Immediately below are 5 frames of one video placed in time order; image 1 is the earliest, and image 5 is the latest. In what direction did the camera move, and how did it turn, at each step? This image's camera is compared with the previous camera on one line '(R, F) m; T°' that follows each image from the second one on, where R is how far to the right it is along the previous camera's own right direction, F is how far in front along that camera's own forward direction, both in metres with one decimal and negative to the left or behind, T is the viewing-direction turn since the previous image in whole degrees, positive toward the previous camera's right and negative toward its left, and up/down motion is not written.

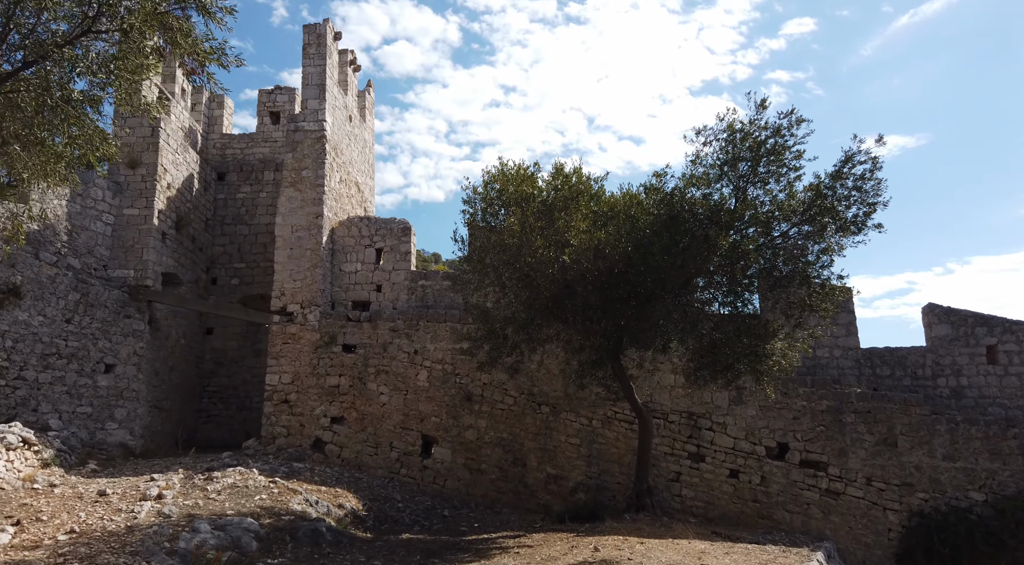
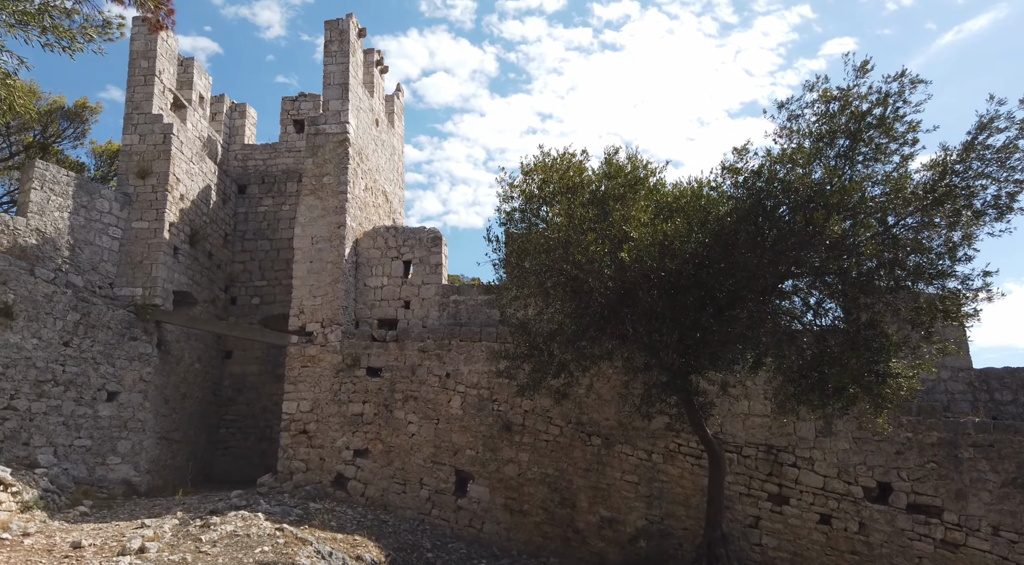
(-0.1, +1.3) m; -3°
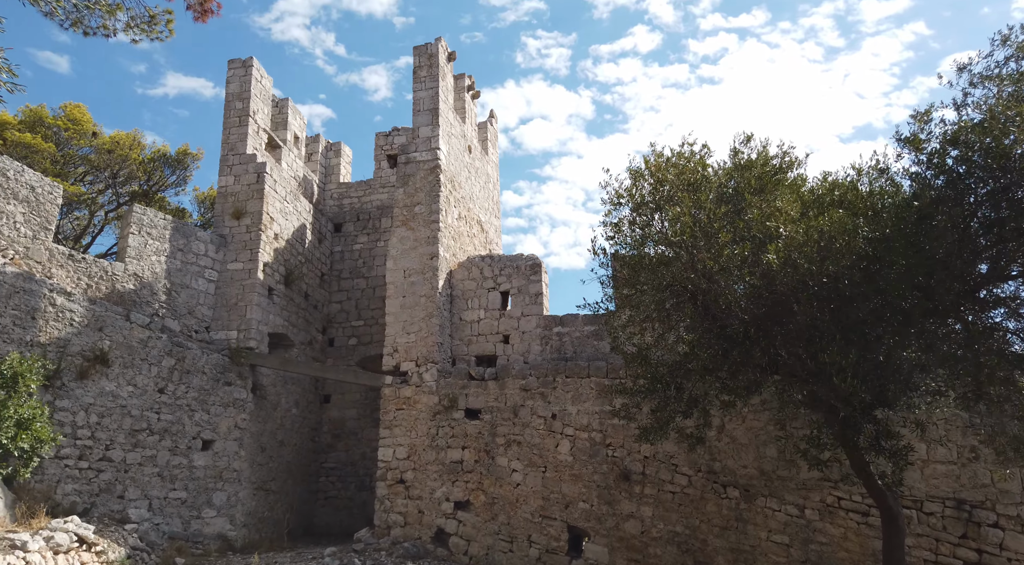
(-0.1, +1.0) m; -9°
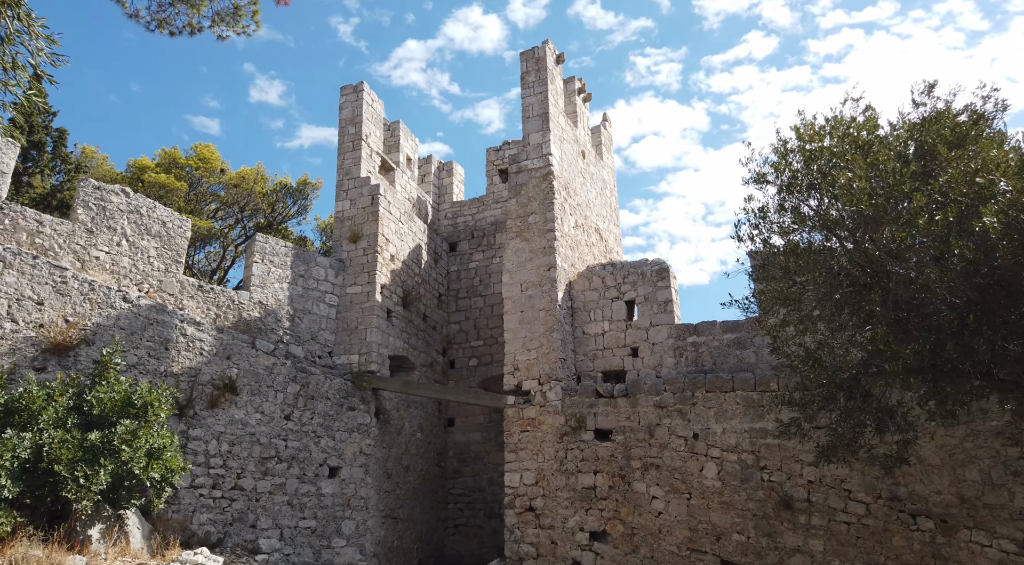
(-0.1, +0.7) m; -10°
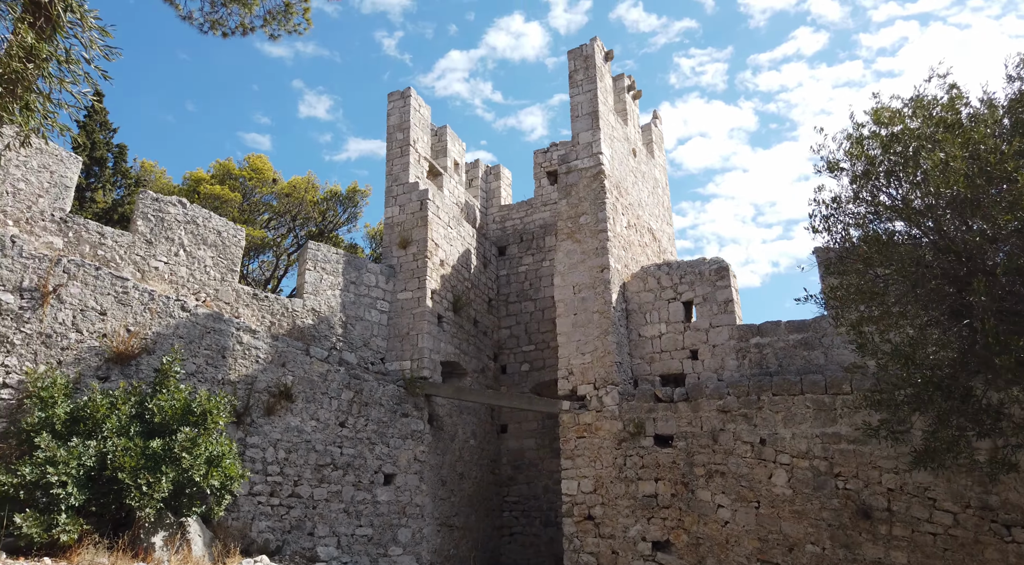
(-0.1, +0.2) m; -4°
